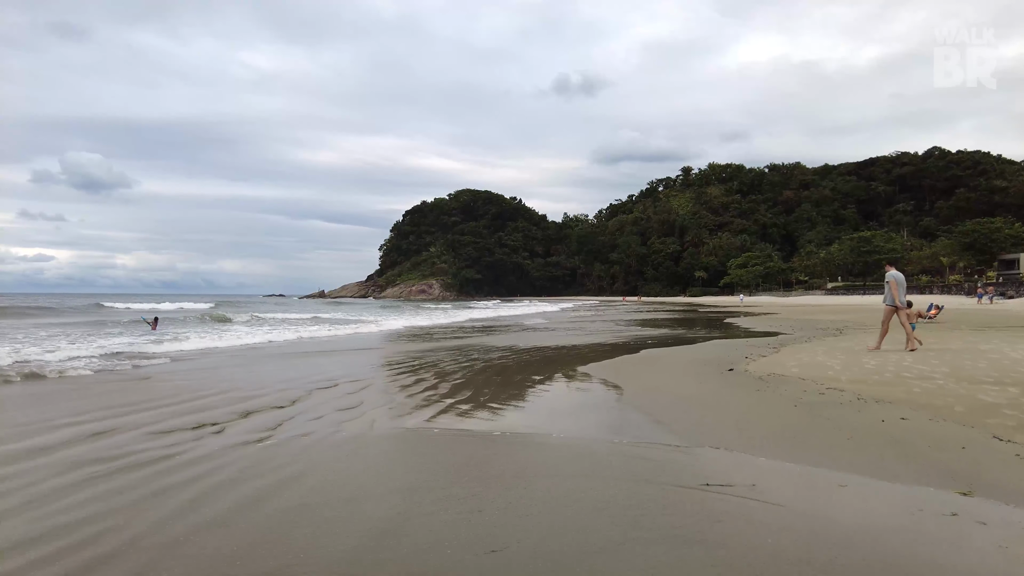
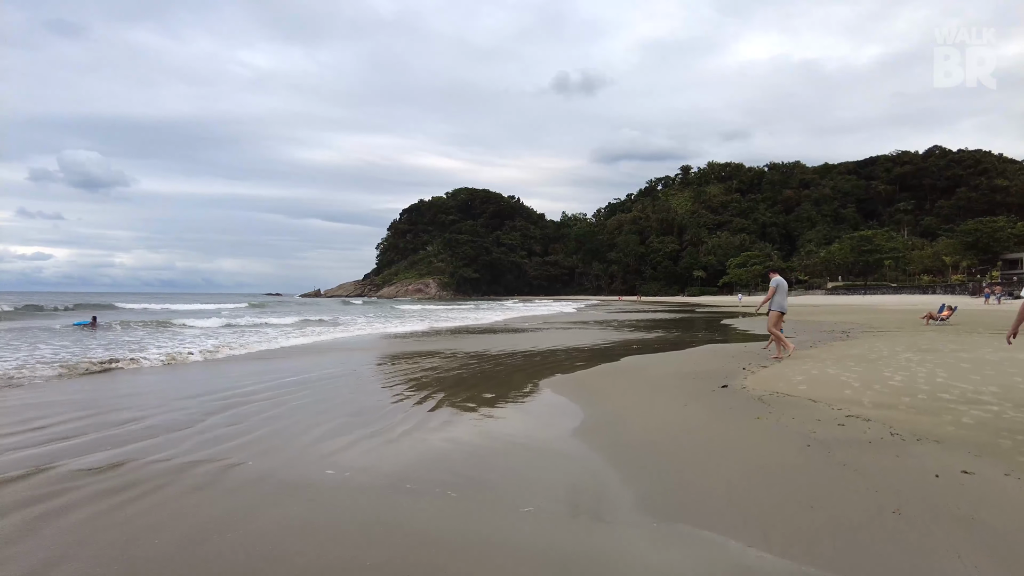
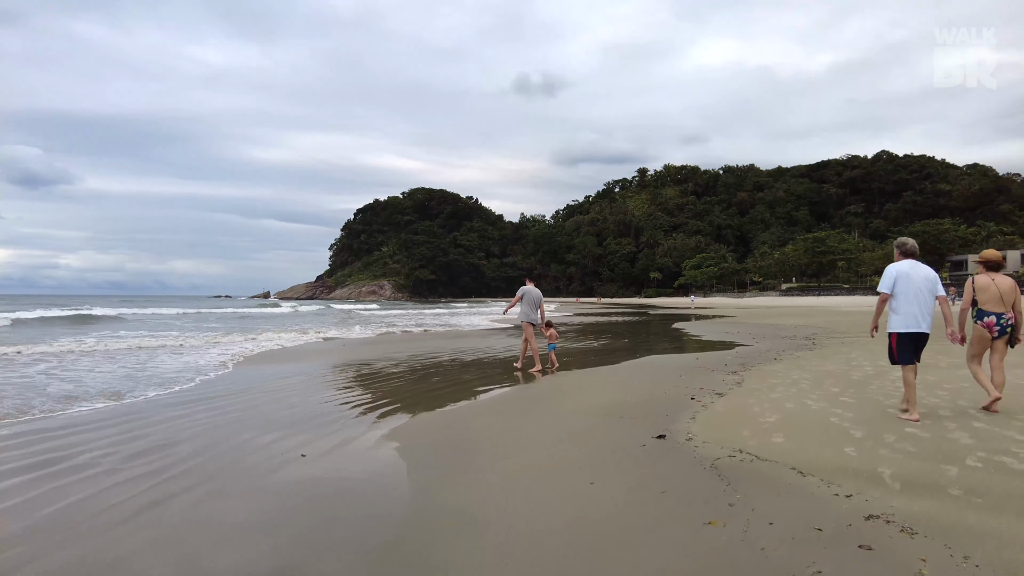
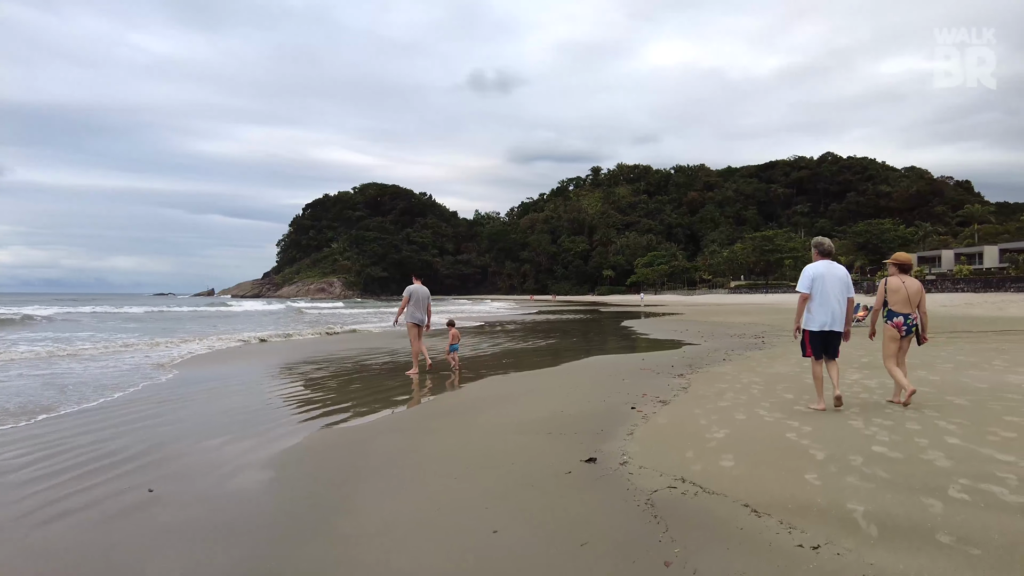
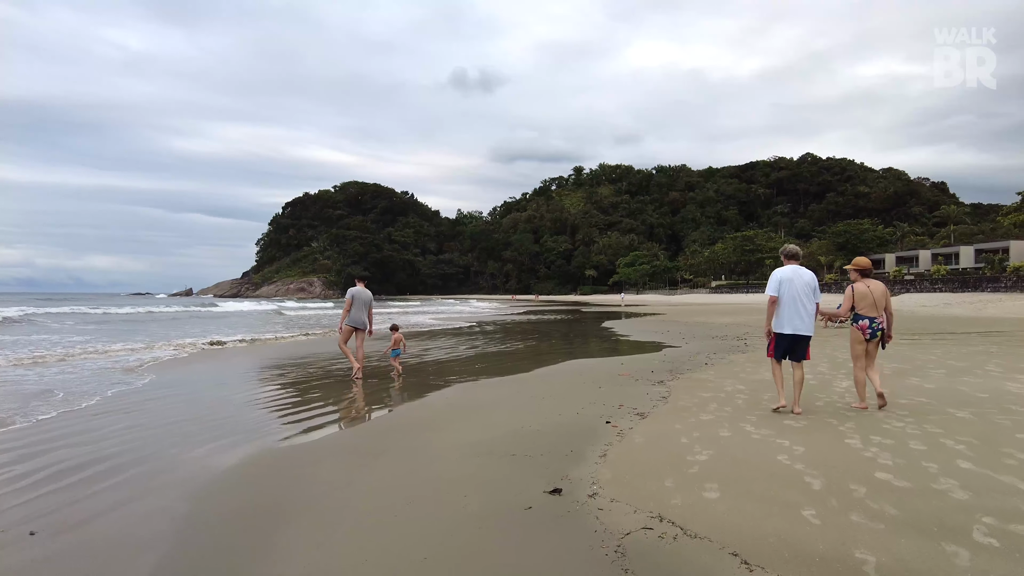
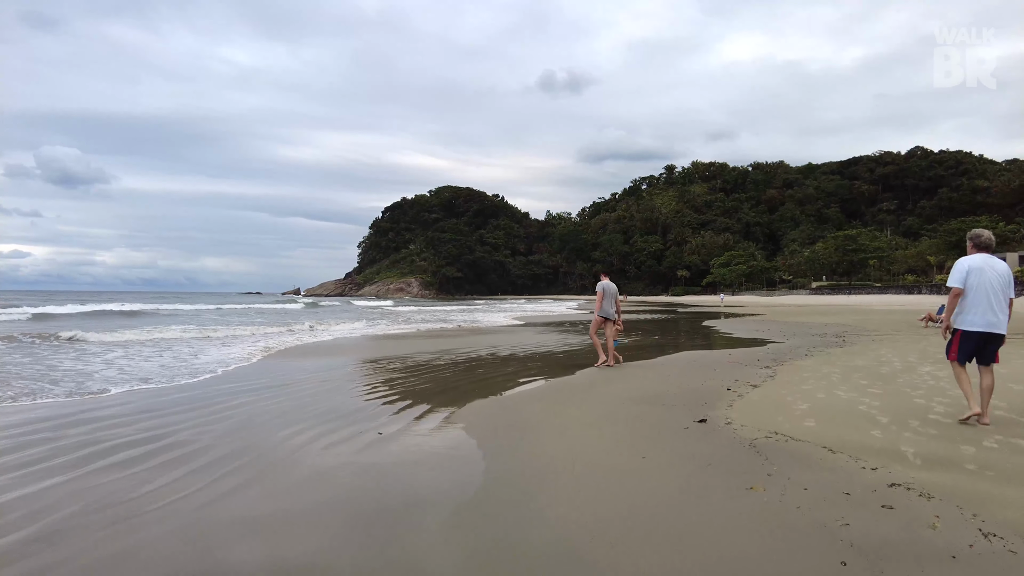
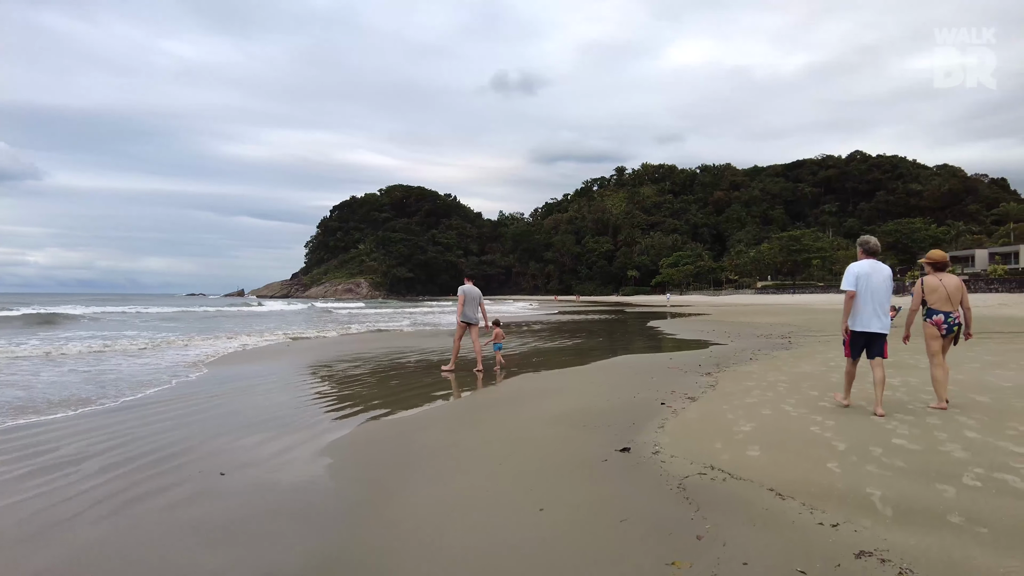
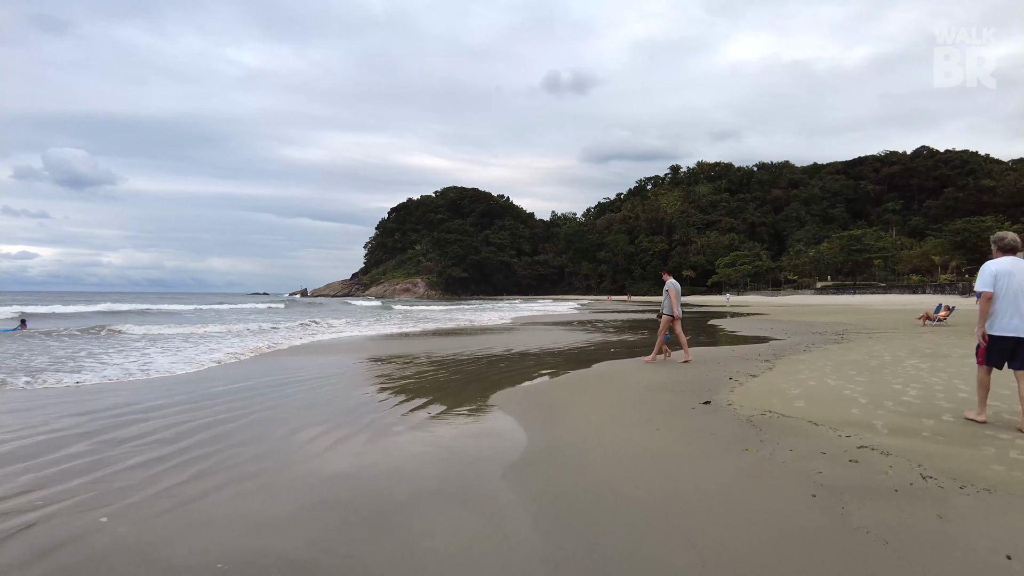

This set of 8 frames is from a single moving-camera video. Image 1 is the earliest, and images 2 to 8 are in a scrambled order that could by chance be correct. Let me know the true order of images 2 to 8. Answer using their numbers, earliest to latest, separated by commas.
2, 8, 6, 3, 7, 4, 5
